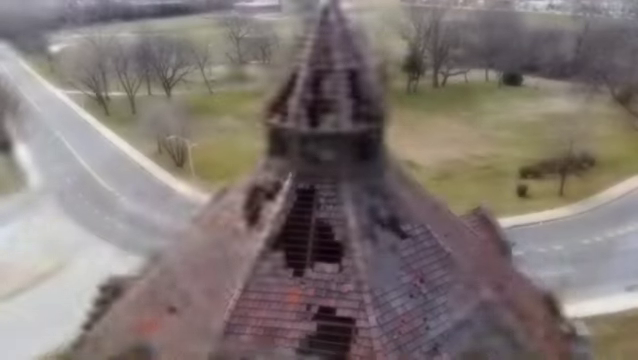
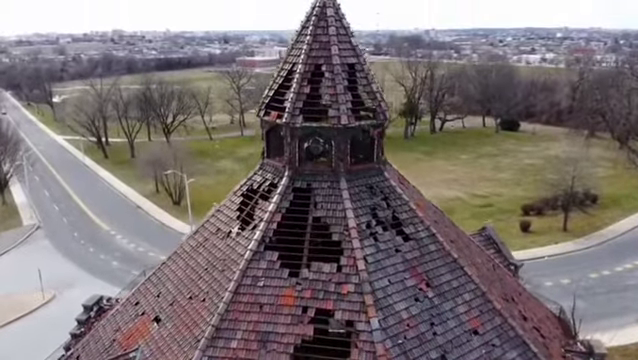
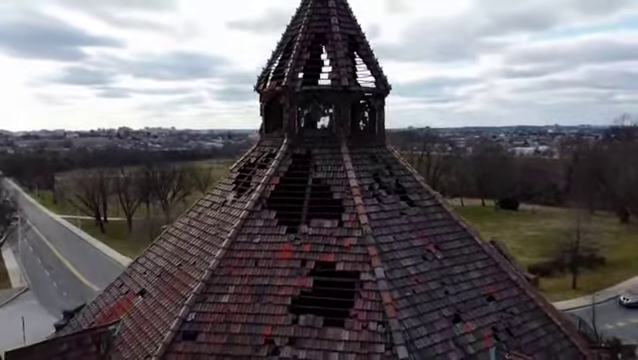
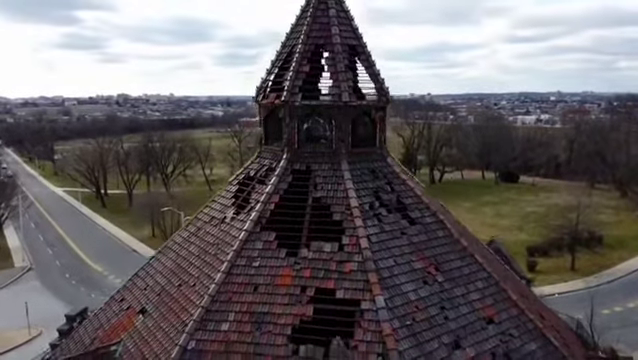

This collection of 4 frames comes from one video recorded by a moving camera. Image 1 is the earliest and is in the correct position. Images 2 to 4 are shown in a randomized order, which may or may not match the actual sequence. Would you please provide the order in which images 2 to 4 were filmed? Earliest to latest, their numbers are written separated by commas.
2, 4, 3
